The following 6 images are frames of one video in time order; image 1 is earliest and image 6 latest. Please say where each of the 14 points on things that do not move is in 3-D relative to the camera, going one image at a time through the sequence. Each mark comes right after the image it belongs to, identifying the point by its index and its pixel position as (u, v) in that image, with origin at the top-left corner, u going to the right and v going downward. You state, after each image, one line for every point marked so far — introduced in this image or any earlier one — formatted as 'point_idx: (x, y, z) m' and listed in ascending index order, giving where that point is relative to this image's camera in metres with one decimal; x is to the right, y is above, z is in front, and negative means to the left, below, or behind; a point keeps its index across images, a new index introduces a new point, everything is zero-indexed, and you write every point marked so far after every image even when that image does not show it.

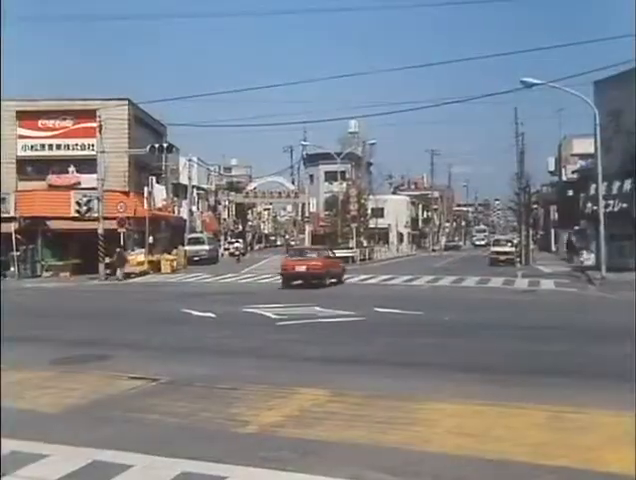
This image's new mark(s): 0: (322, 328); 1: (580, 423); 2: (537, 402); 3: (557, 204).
0: (+0.1, -1.5, +17.4) m
1: (+3.0, -2.1, +12.0) m
2: (+2.8, -2.0, +13.4) m
3: (+3.5, +0.5, +15.5) m
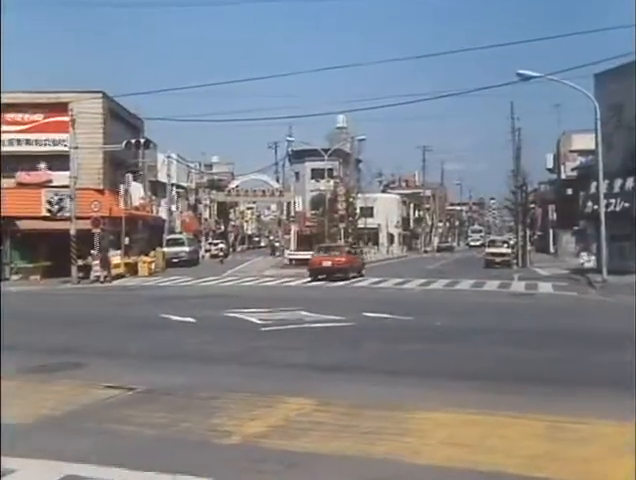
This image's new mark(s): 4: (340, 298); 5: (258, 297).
0: (-0.2, -1.5, +16.6) m
1: (+2.8, -2.1, +11.2) m
2: (+2.6, -2.1, +12.7) m
3: (+3.3, +0.5, +14.8) m
4: (+0.4, -1.1, +19.9) m
5: (-1.1, -1.1, +19.5) m
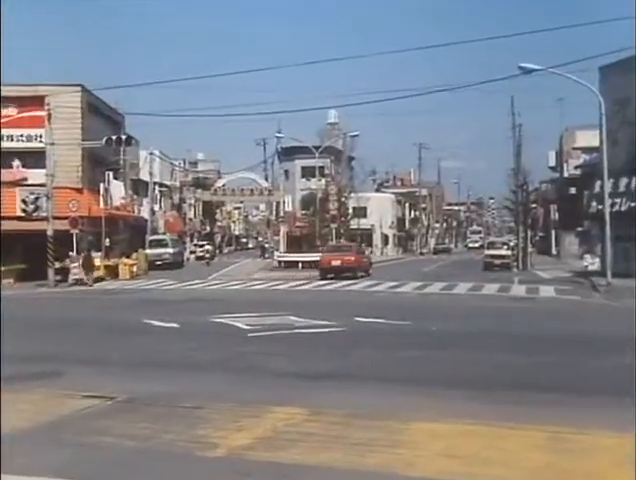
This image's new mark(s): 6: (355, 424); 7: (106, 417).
0: (-0.3, -1.5, +15.9) m
1: (+2.7, -2.1, +10.5) m
2: (+2.5, -2.1, +11.9) m
3: (+3.2, +0.5, +14.1) m
4: (+0.3, -1.1, +19.1) m
5: (-1.3, -1.1, +18.7) m
6: (+0.4, -2.1, +12.2) m
7: (-2.6, -2.2, +12.7) m
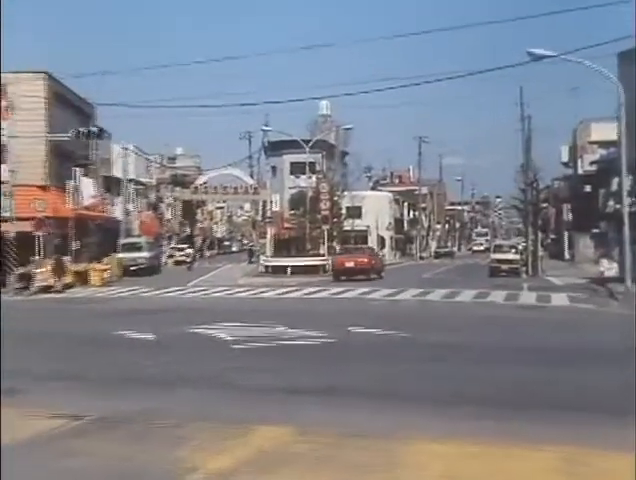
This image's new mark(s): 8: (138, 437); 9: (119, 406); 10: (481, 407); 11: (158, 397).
0: (-0.4, -1.5, +14.6) m
1: (+2.6, -2.1, +9.3) m
2: (+2.4, -2.1, +10.7) m
3: (+3.1, +0.4, +12.8) m
4: (+0.1, -1.2, +17.9) m
5: (-1.4, -1.1, +17.5) m
6: (+0.3, -2.2, +10.9) m
7: (-2.7, -2.2, +11.4) m
8: (-2.0, -2.2, +11.3) m
9: (-2.4, -2.0, +12.5) m
10: (+1.9, -2.0, +12.1) m
11: (-2.0, -2.0, +12.9) m
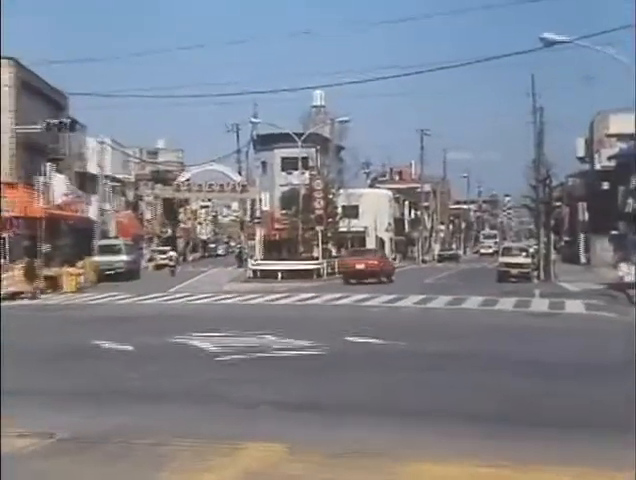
0: (-0.5, -1.6, +13.5) m
1: (+2.5, -2.1, +8.2) m
2: (+2.3, -2.1, +9.6) m
3: (+3.0, +0.4, +11.7) m
4: (0.0, -1.2, +16.8) m
5: (-1.5, -1.1, +16.4) m
6: (+0.2, -2.2, +9.8) m
7: (-2.8, -2.2, +10.3) m
8: (-2.0, -2.2, +10.2) m
9: (-2.5, -2.0, +11.4) m
10: (+1.8, -2.0, +11.0) m
11: (-2.1, -2.0, +11.8) m
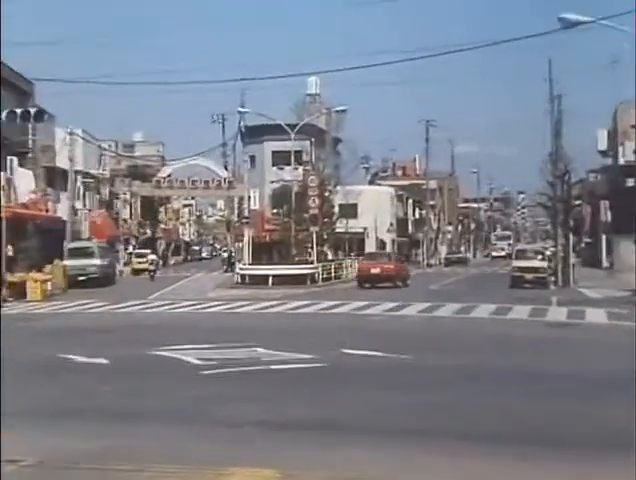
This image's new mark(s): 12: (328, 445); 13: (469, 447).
0: (-0.6, -1.6, +12.4) m
1: (+2.5, -2.2, +7.1) m
2: (+2.2, -2.2, +8.5) m
3: (+3.0, +0.4, +10.6) m
4: (0.0, -1.2, +15.6) m
5: (-1.6, -1.2, +15.2) m
6: (+0.2, -2.2, +8.7) m
7: (-2.8, -2.2, +9.2) m
8: (-2.1, -2.2, +9.1) m
9: (-2.5, -2.1, +10.3) m
10: (+1.8, -2.0, +9.9) m
11: (-2.1, -2.0, +10.7) m
12: (+0.1, -2.0, +10.2) m
13: (+1.4, -2.1, +9.6) m
